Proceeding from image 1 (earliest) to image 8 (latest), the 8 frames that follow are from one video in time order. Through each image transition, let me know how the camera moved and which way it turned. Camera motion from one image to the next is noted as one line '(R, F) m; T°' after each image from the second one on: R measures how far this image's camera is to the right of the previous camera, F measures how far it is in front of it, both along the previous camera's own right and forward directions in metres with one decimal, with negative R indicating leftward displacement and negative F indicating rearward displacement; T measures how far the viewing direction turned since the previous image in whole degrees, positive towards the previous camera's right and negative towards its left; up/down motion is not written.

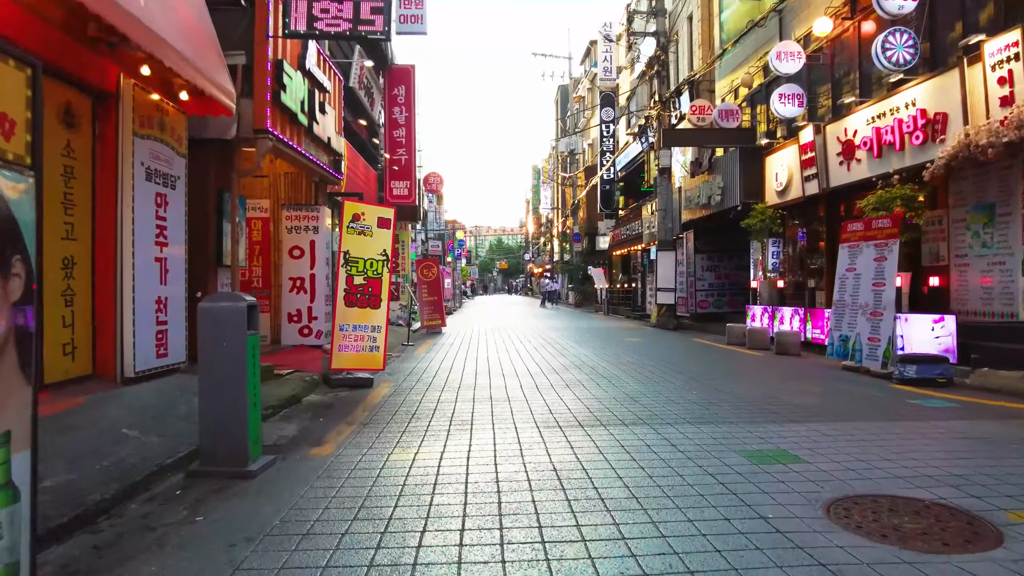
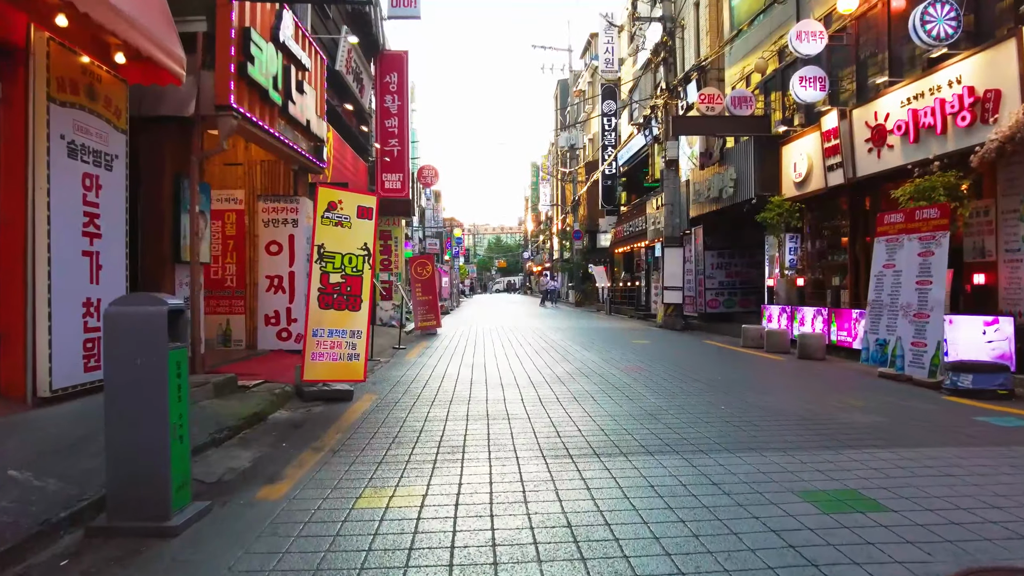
(0.0, +1.1) m; 0°
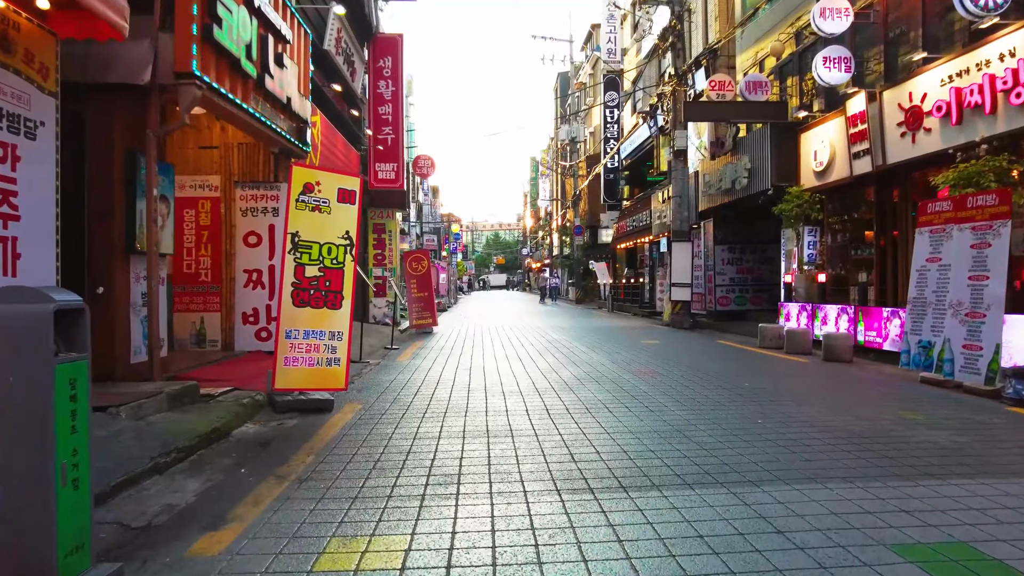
(-0.1, +0.9) m; 0°
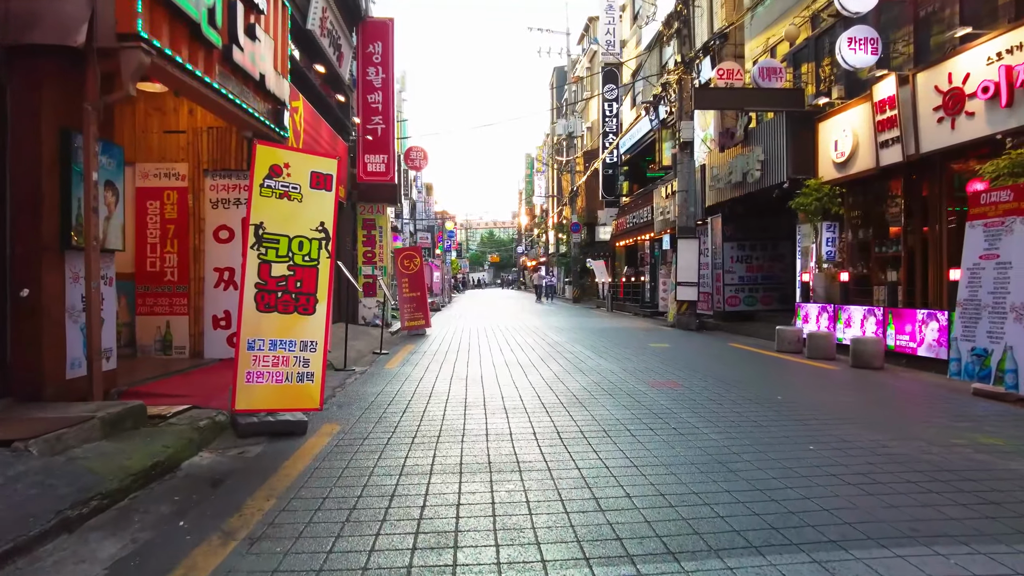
(-0.1, +1.0) m; +1°
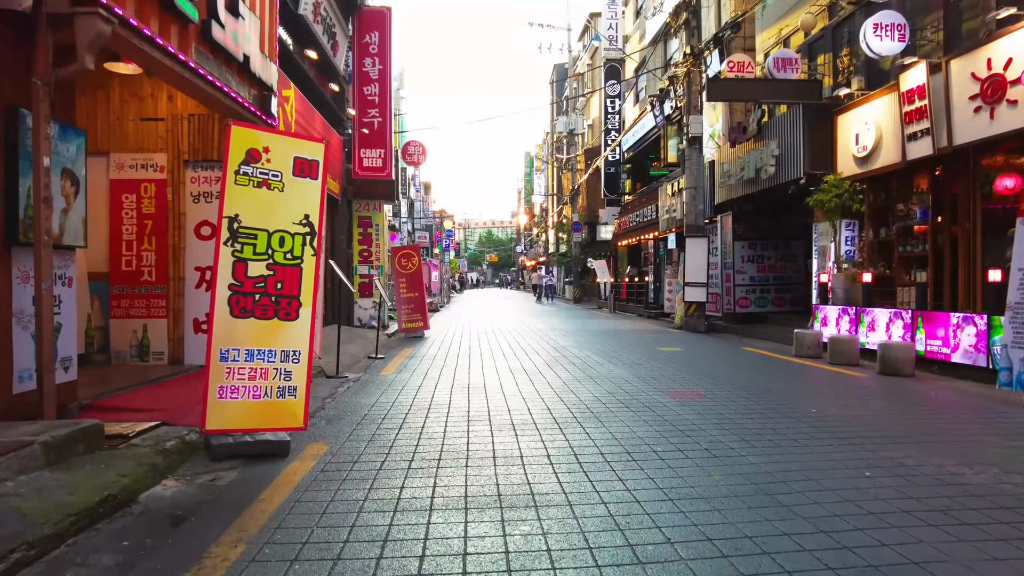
(-0.1, +0.7) m; 0°
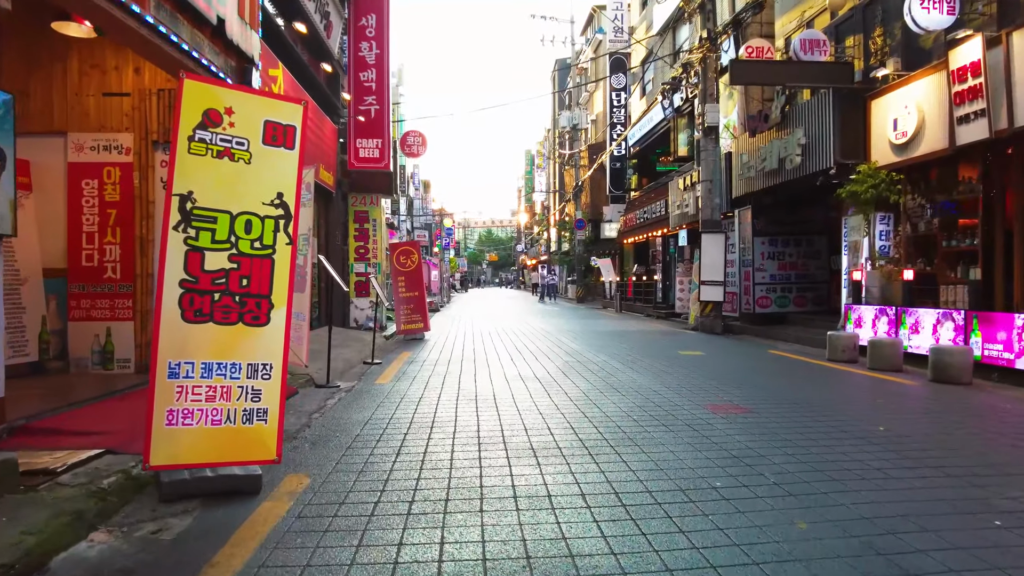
(-0.2, +1.0) m; 0°
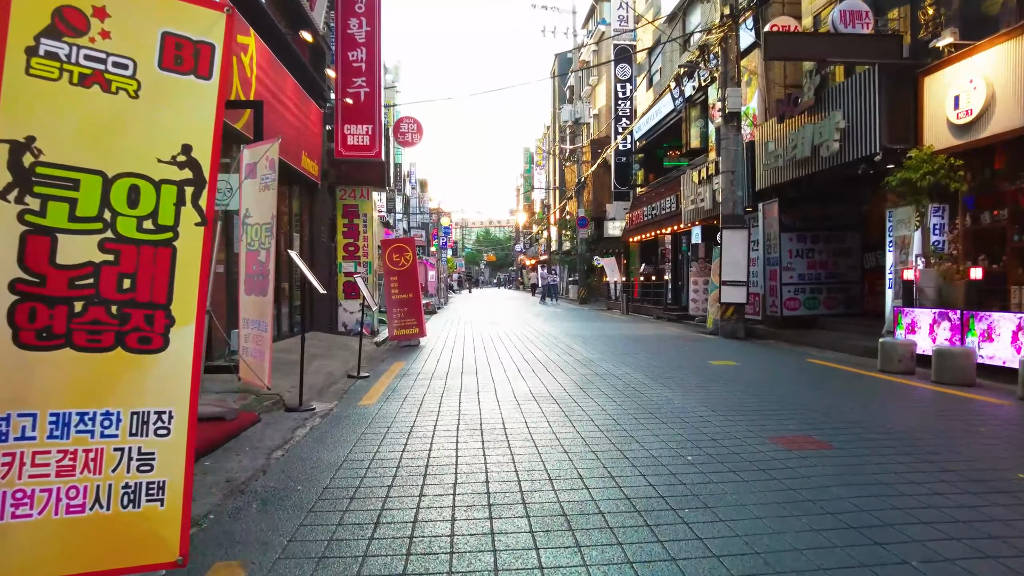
(-0.1, +1.4) m; 0°
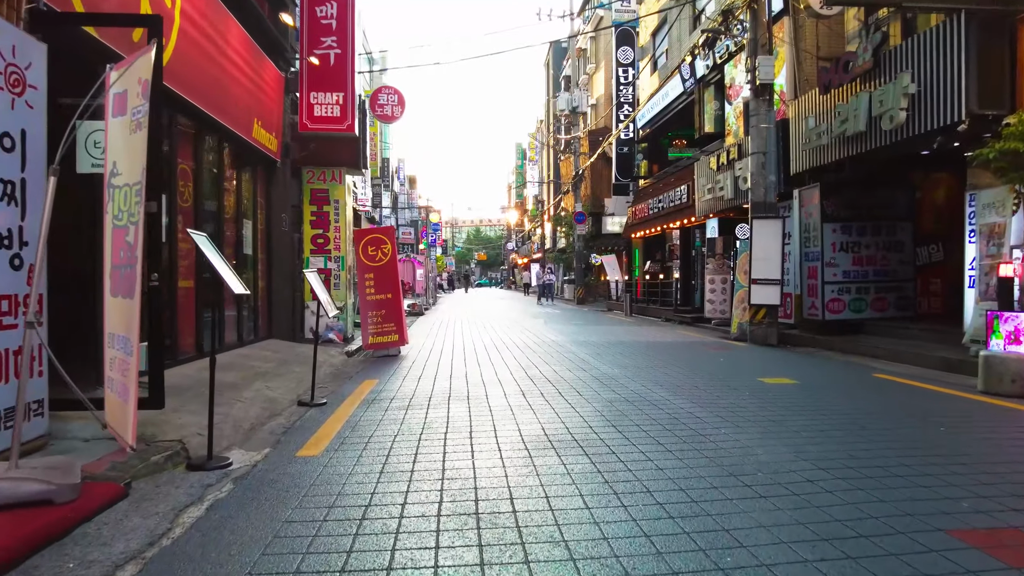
(-0.1, +2.1) m; +1°
